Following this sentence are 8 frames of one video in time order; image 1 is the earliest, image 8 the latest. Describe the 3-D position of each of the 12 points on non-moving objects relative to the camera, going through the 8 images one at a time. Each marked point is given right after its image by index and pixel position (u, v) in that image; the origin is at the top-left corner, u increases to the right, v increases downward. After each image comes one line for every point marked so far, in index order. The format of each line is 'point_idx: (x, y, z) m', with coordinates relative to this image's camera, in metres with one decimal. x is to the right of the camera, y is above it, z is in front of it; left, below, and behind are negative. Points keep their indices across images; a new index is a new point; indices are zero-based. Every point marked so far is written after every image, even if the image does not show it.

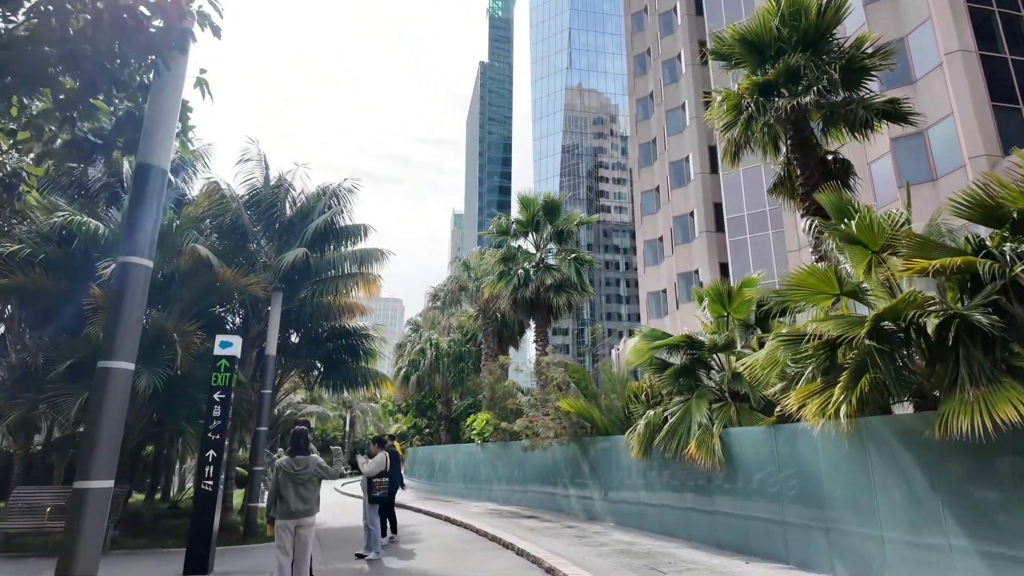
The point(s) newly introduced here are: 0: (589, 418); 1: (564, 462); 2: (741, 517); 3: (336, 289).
0: (+1.8, -3.2, +14.3) m
1: (+1.3, -4.5, +15.4) m
2: (+3.6, -3.5, +9.2) m
3: (-4.2, 0.0, +13.8) m
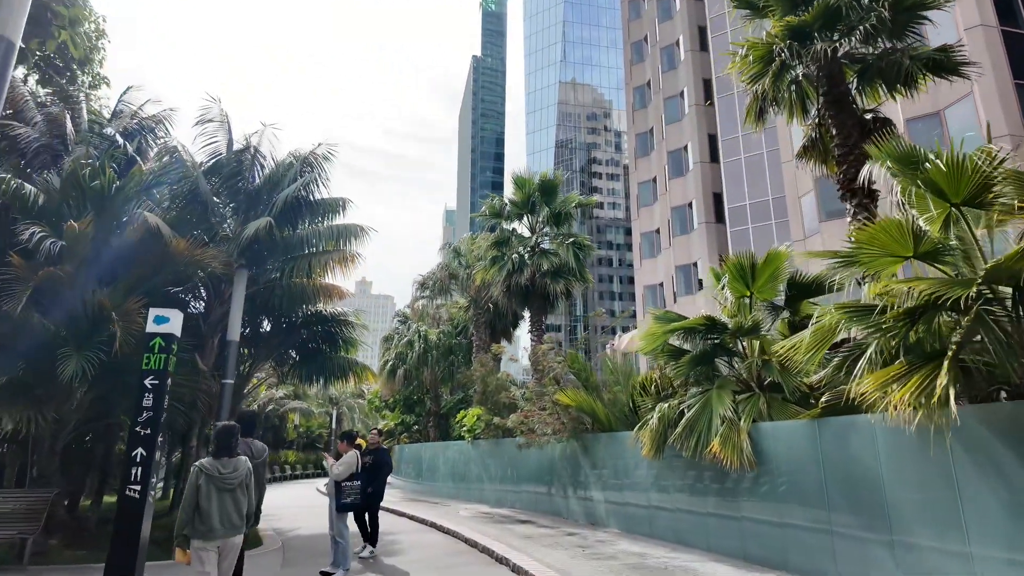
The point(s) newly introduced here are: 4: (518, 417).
0: (+1.7, -2.7, +12.9) m
1: (+1.2, -4.1, +14.1) m
2: (+3.5, -3.1, +7.8) m
3: (-4.3, +0.5, +12.4) m
4: (+0.1, -3.2, +14.8) m
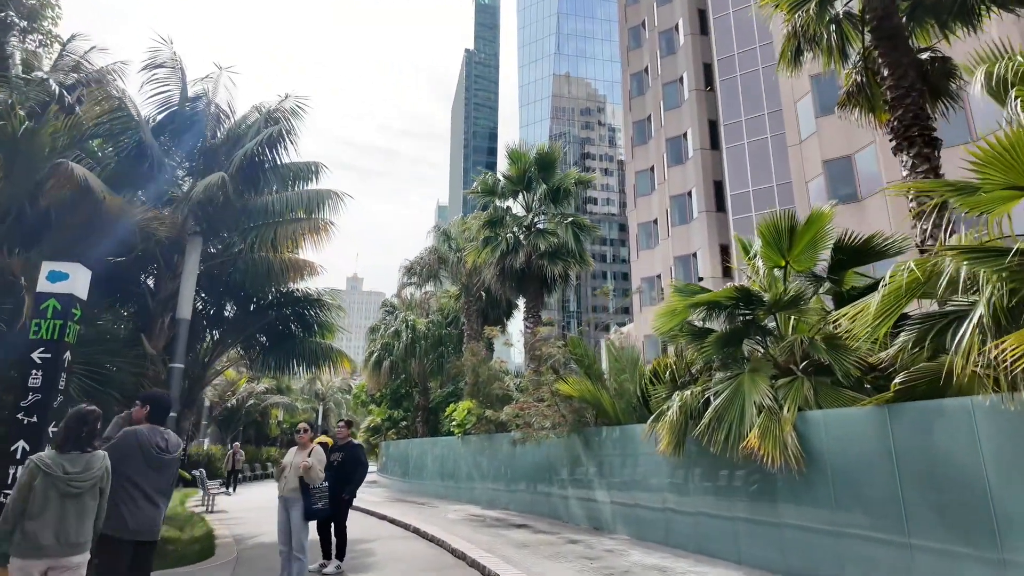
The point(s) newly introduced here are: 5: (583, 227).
0: (+1.6, -2.3, +11.5) m
1: (+1.0, -3.6, +12.7) m
2: (+3.4, -2.7, +6.4) m
3: (-4.4, +0.9, +10.9) m
4: (-0.1, -2.7, +13.3) m
5: (+2.1, +1.8, +17.2) m
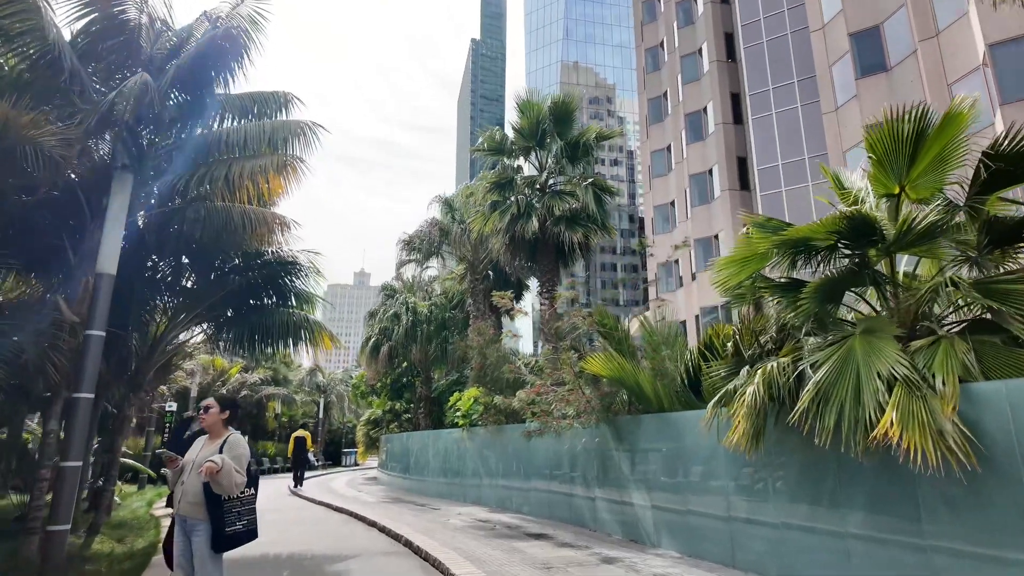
0: (+1.8, -1.6, +9.3) m
1: (+1.3, -2.9, +10.5) m
2: (+3.6, -2.0, +4.2) m
3: (-4.2, +1.6, +8.7) m
4: (+0.2, -2.0, +11.2) m
5: (+2.4, +2.5, +15.0) m
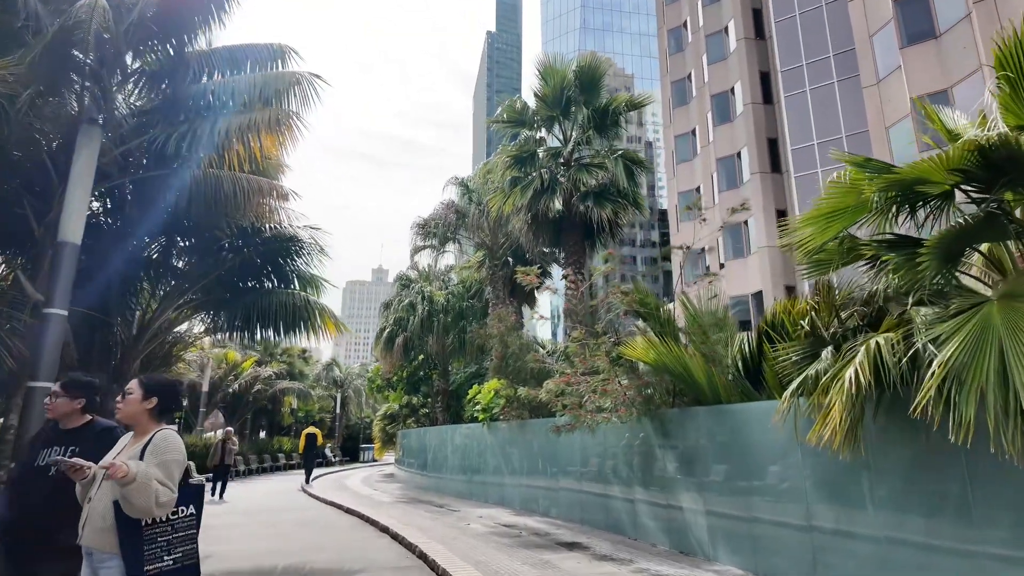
0: (+2.2, -1.2, +8.1) m
1: (+1.7, -2.6, +9.3) m
2: (+3.9, -1.7, +3.0) m
3: (-3.8, +1.9, +7.6) m
4: (+0.6, -1.6, +10.0) m
5: (+2.9, +2.9, +13.7) m
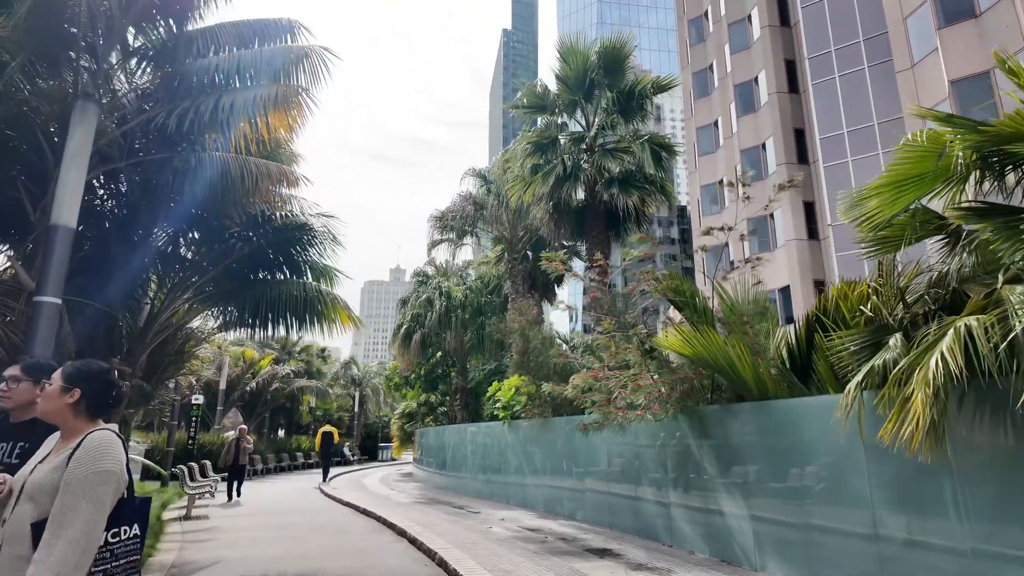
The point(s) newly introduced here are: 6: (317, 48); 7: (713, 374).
0: (+2.5, -1.0, +7.5) m
1: (+2.1, -2.4, +8.7) m
2: (+4.0, -1.5, +2.3) m
3: (-3.5, +2.1, +7.2) m
4: (+1.0, -1.5, +9.4) m
5: (+3.4, +3.1, +13.0) m
6: (-2.5, +3.0, +7.4) m
7: (+2.6, -1.1, +7.6) m
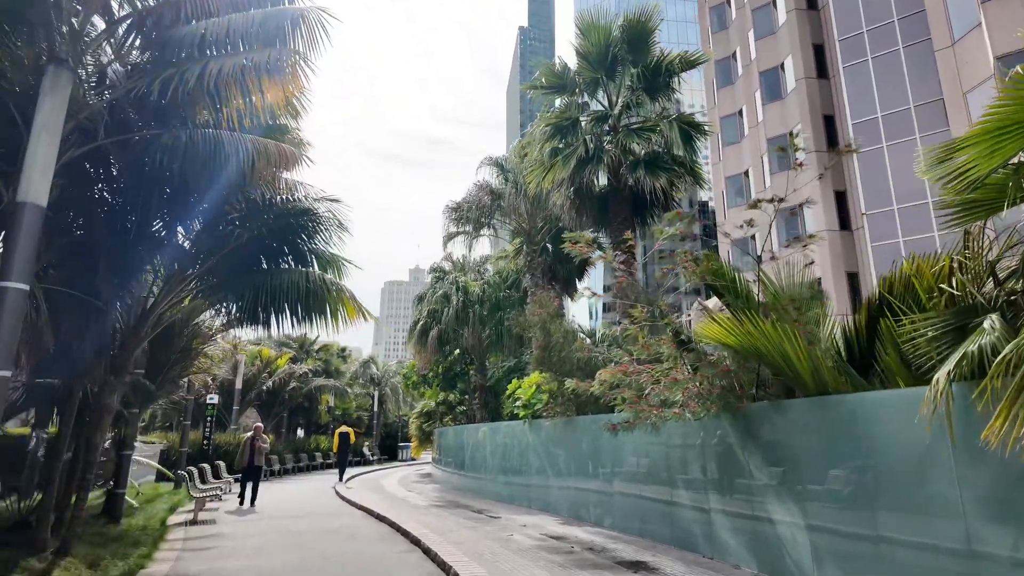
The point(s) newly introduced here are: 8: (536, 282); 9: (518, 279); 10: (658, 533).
0: (+2.8, -0.8, +6.6) m
1: (+2.4, -2.2, +7.8) m
2: (+4.1, -1.3, +1.4) m
3: (-3.3, +2.2, +6.5) m
4: (+1.3, -1.3, +8.6) m
5: (+3.7, +3.3, +12.2) m
6: (-2.3, +3.2, +6.8) m
7: (+2.8, -0.9, +6.8) m
8: (+0.7, +0.2, +16.0) m
9: (+0.2, +0.3, +19.3) m
10: (+2.1, -3.5, +8.5) m
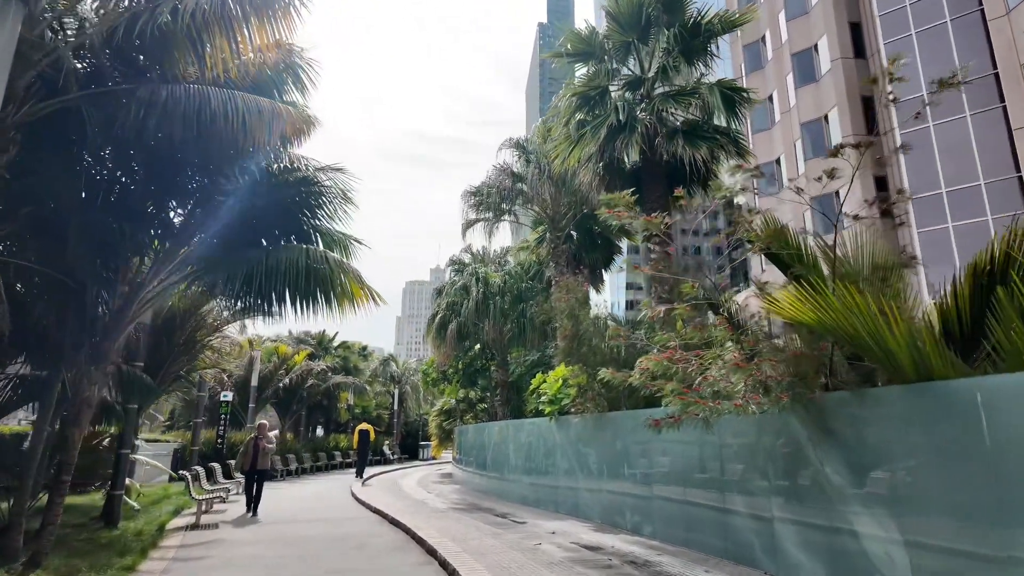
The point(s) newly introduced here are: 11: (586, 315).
0: (+3.1, -0.5, +5.5) m
1: (+2.7, -1.9, +6.8) m
2: (+4.2, -1.0, +0.3) m
3: (-3.1, +2.5, +5.7) m
4: (+1.7, -1.0, +7.6) m
5: (+4.2, +3.7, +11.0) m
6: (-2.0, +3.4, +5.8) m
7: (+3.1, -0.6, +5.7) m
8: (+1.3, +0.5, +14.9) m
9: (+0.9, +0.6, +18.3) m
10: (+2.5, -3.2, +7.4) m
11: (+1.5, -0.6, +11.9) m
